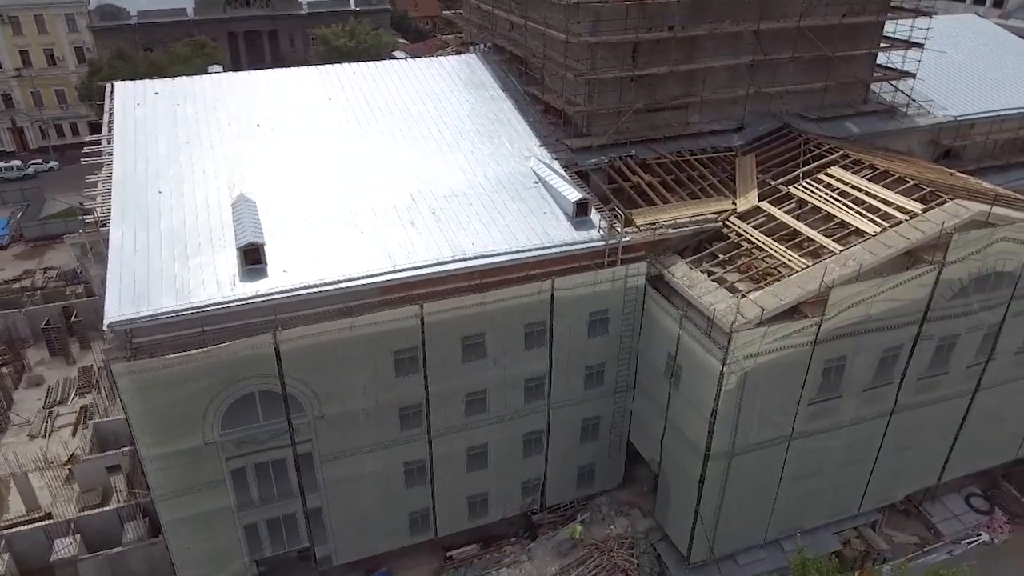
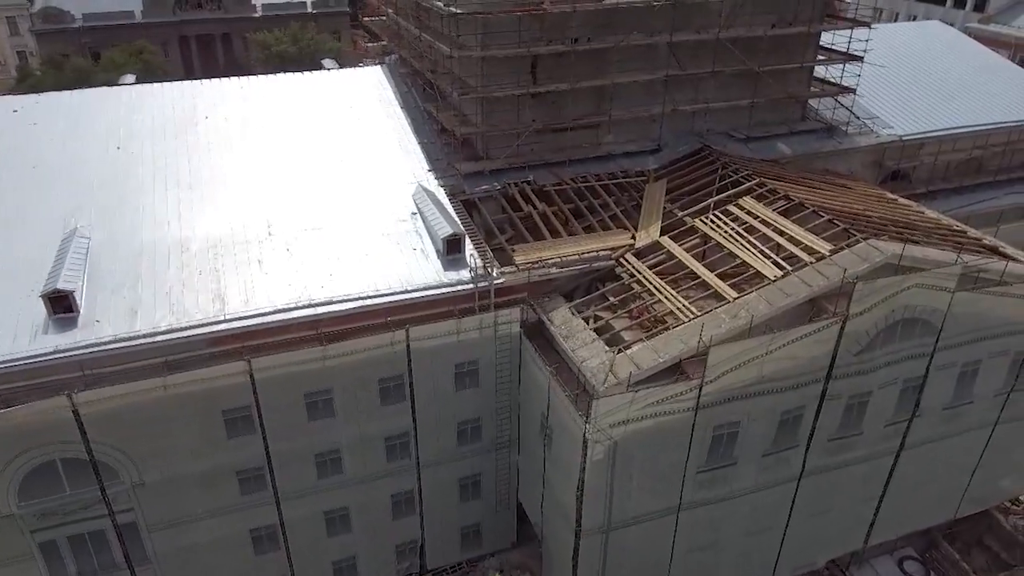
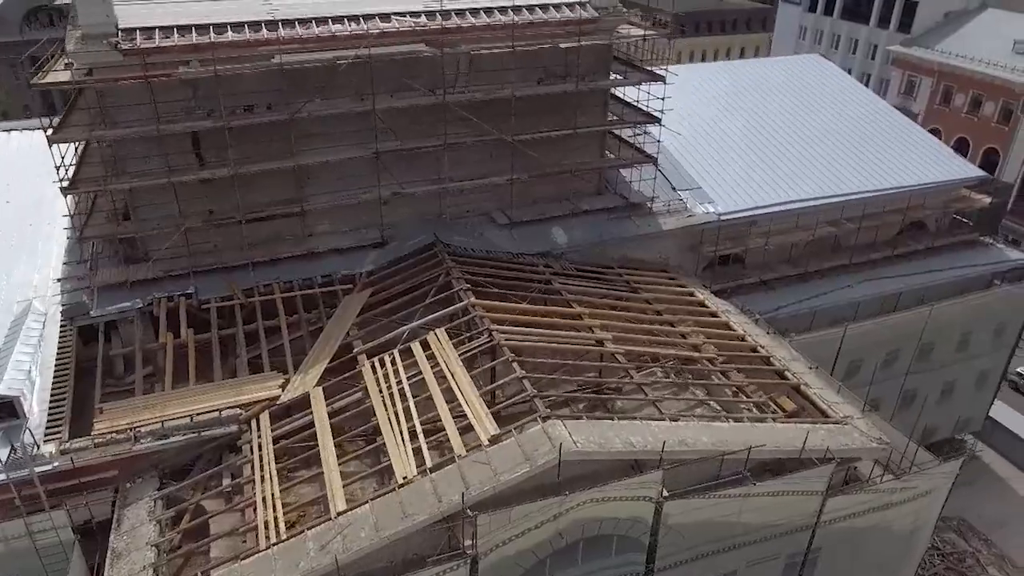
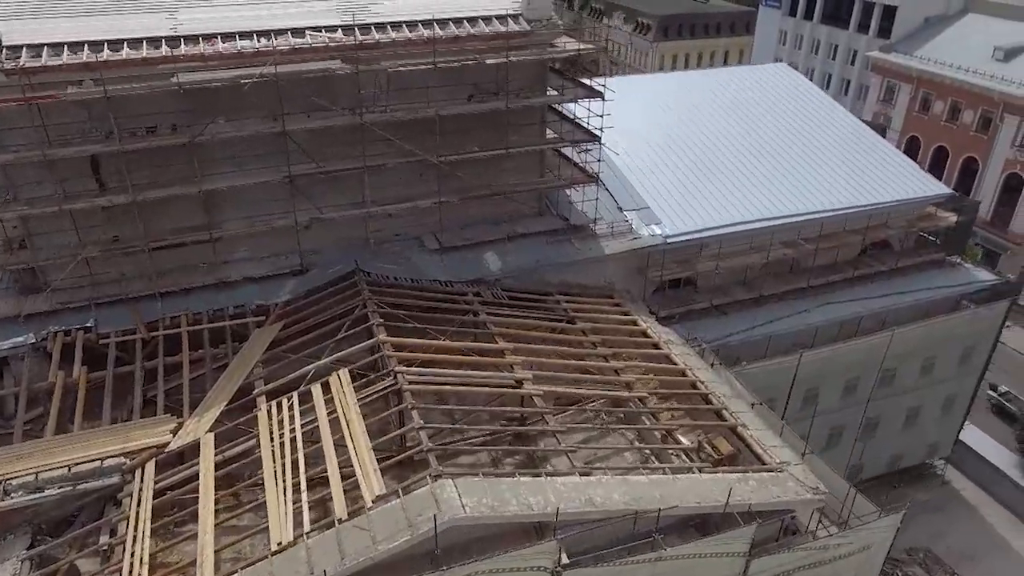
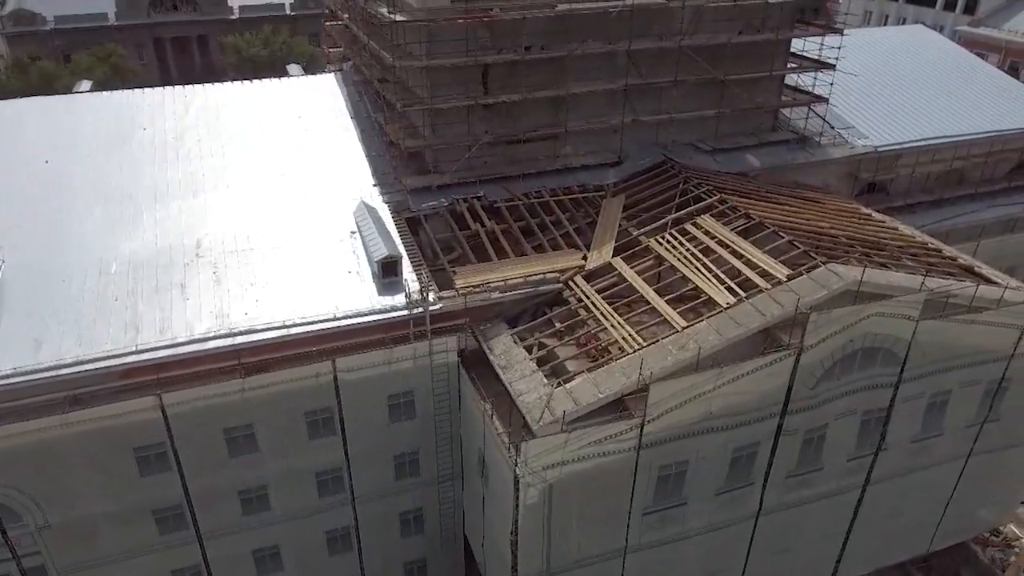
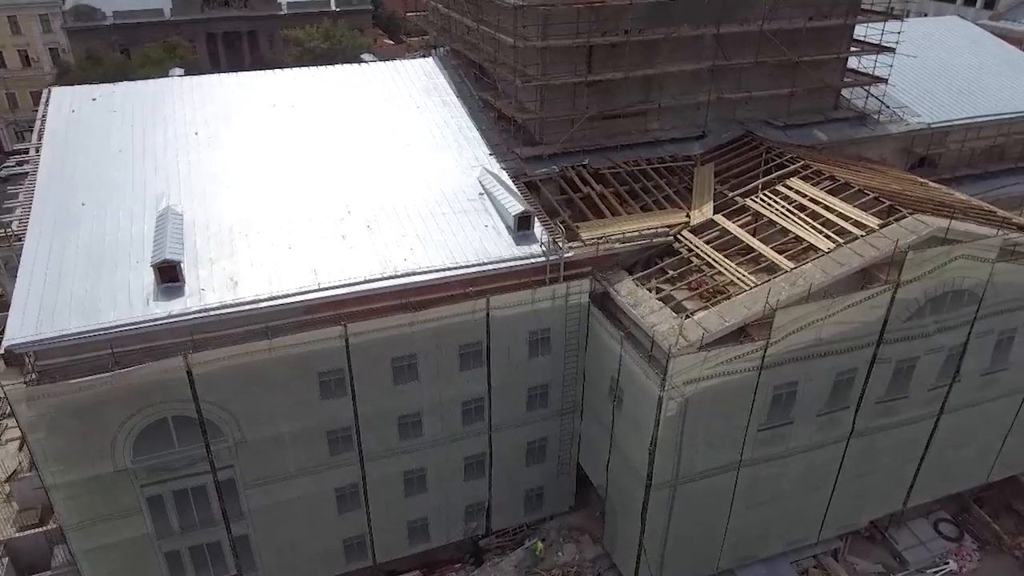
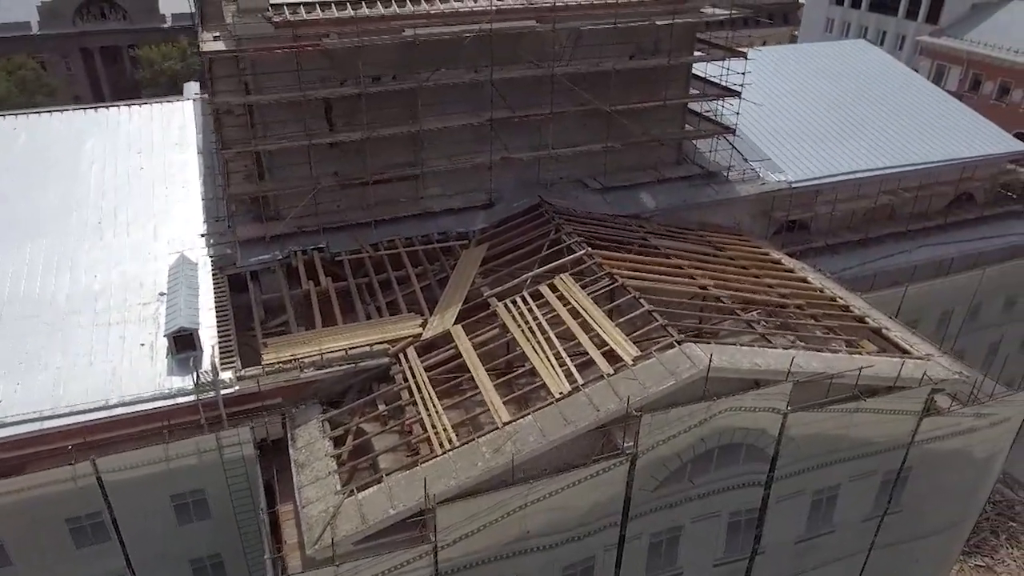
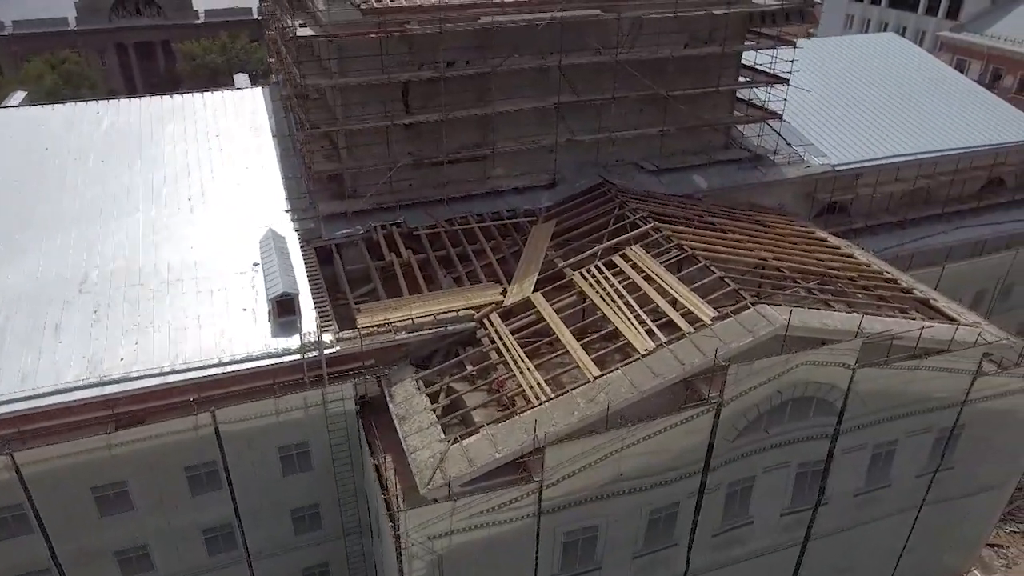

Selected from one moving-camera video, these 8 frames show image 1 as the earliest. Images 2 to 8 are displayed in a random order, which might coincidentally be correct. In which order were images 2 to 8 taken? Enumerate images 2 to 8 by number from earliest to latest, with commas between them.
6, 2, 5, 8, 7, 3, 4
